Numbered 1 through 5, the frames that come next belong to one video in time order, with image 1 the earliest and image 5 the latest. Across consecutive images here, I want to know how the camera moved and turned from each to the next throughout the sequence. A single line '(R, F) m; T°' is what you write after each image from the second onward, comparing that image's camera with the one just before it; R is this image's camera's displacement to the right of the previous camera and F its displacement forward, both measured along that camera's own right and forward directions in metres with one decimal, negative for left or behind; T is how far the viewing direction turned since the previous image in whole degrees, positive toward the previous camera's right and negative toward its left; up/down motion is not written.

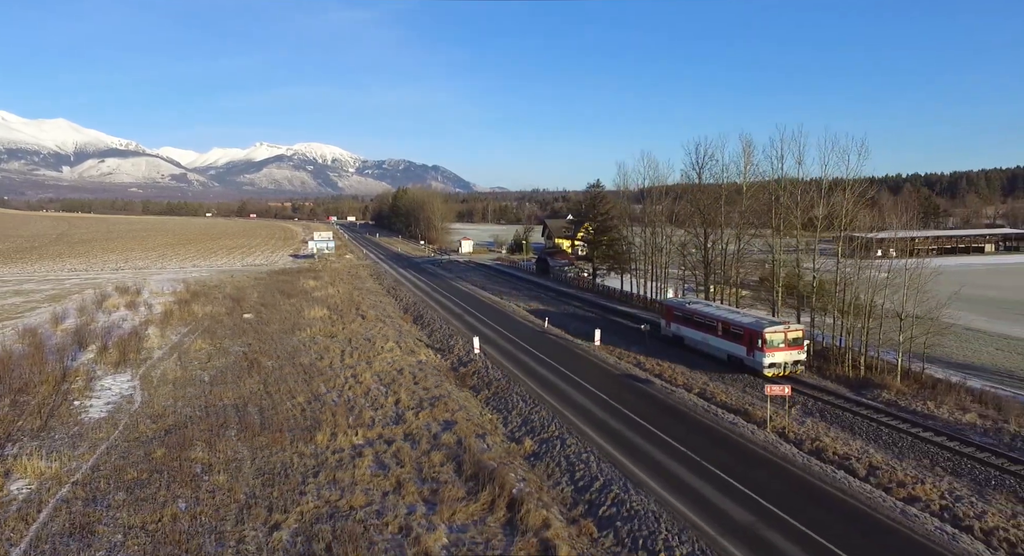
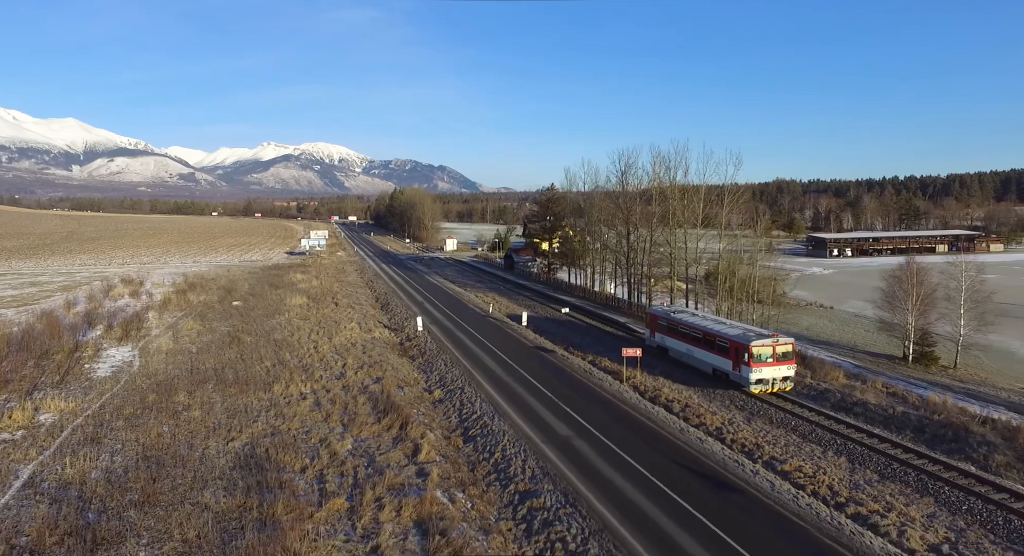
(+3.5, -5.2) m; -1°
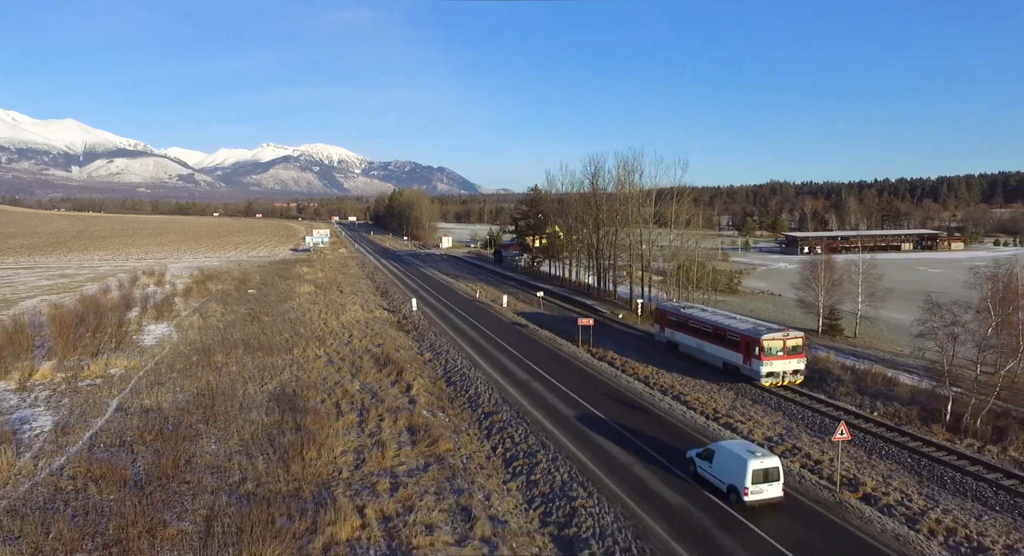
(+1.0, -5.4) m; 0°
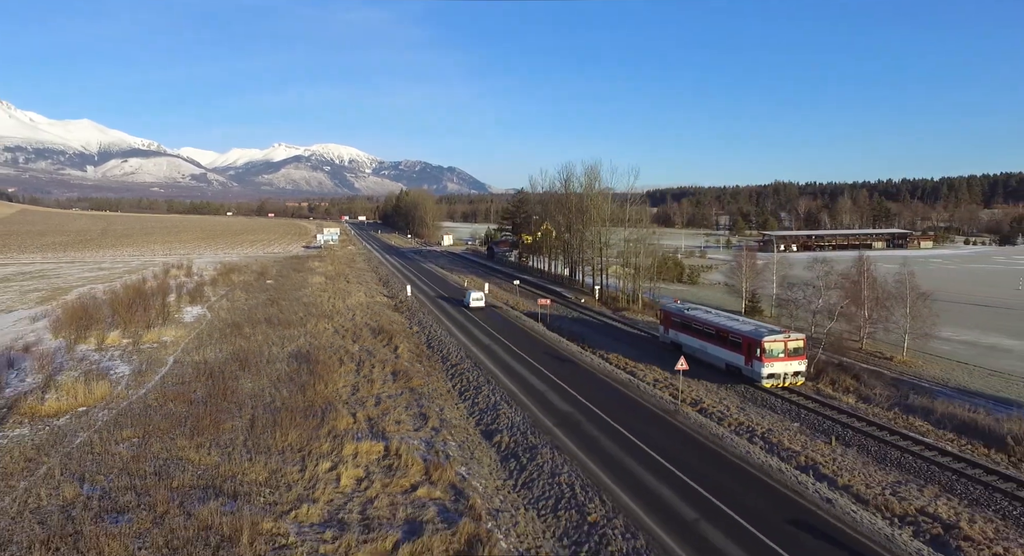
(+2.1, -6.6) m; -1°
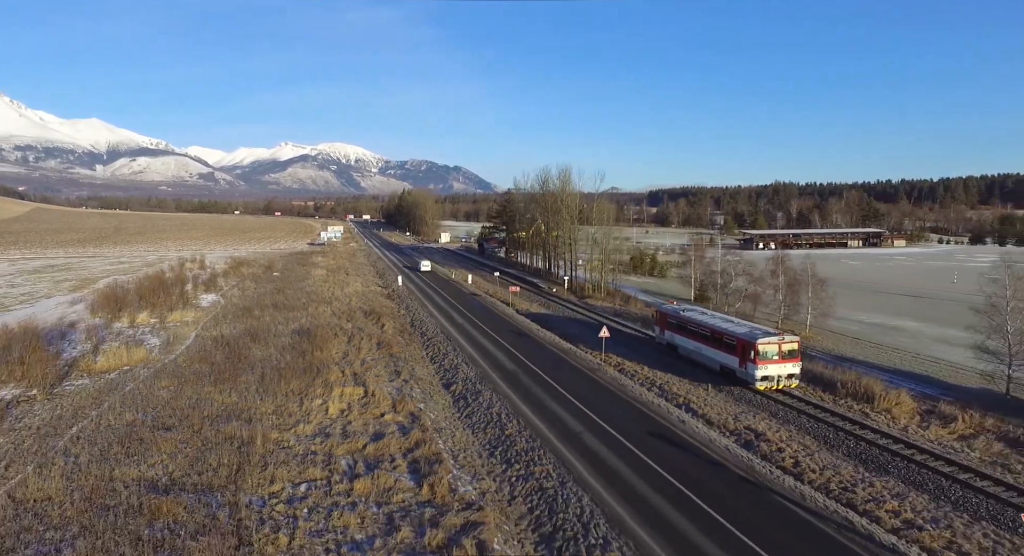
(+2.0, -5.1) m; -1°
